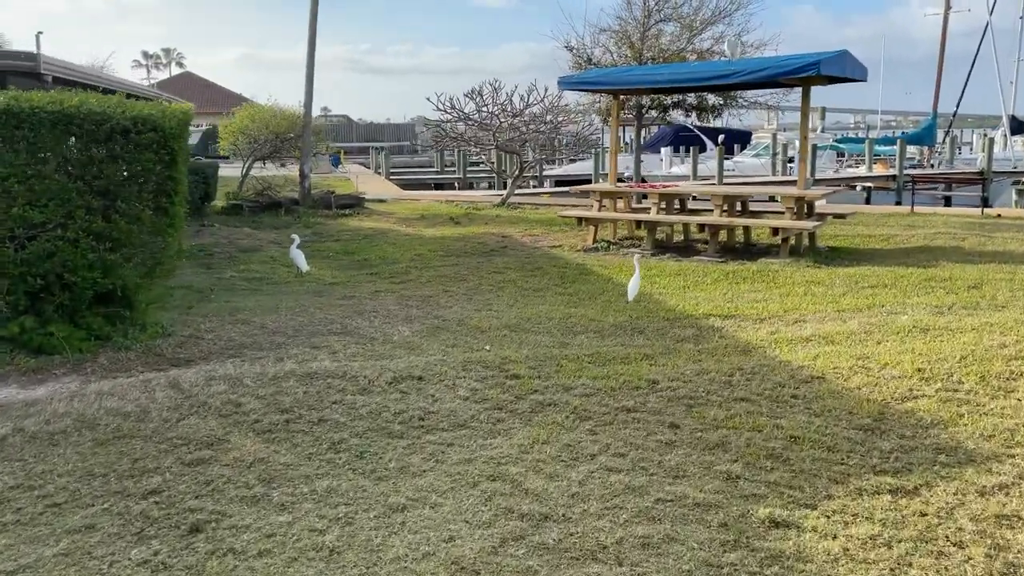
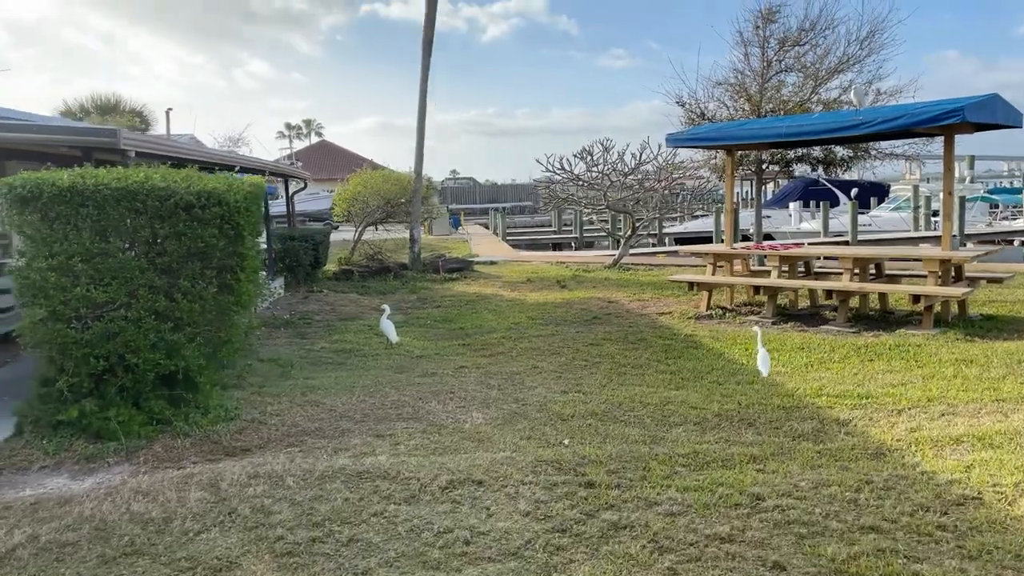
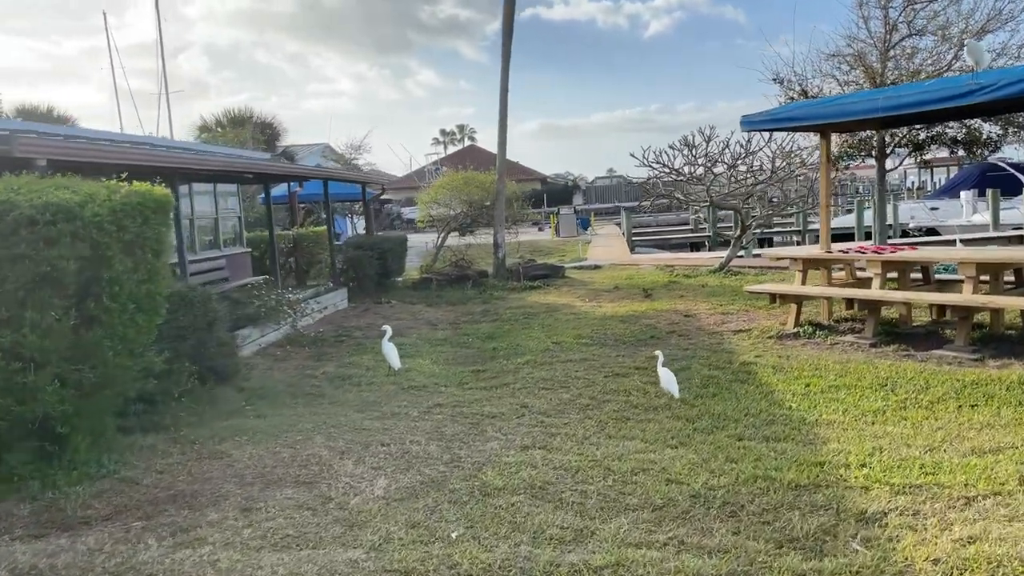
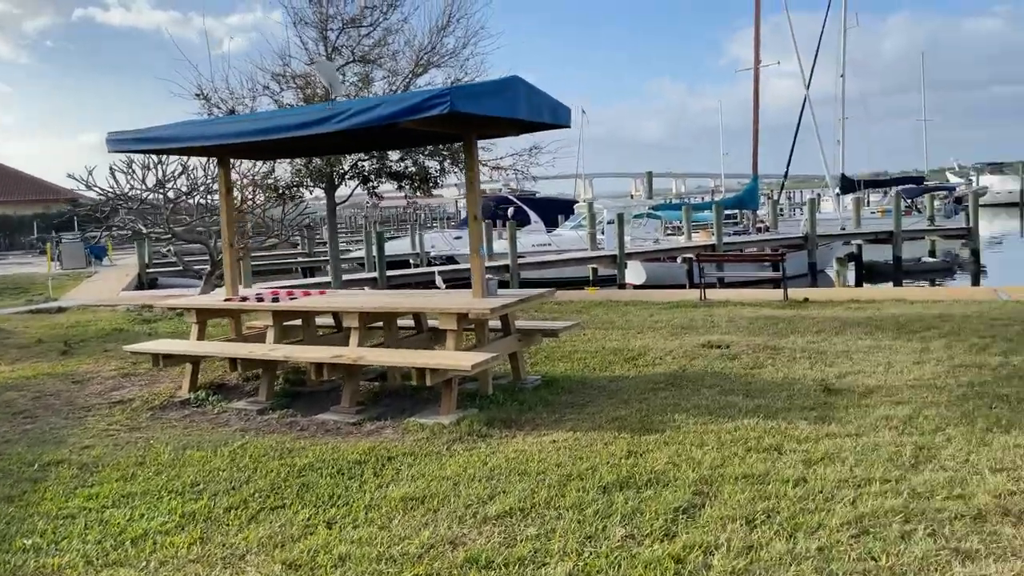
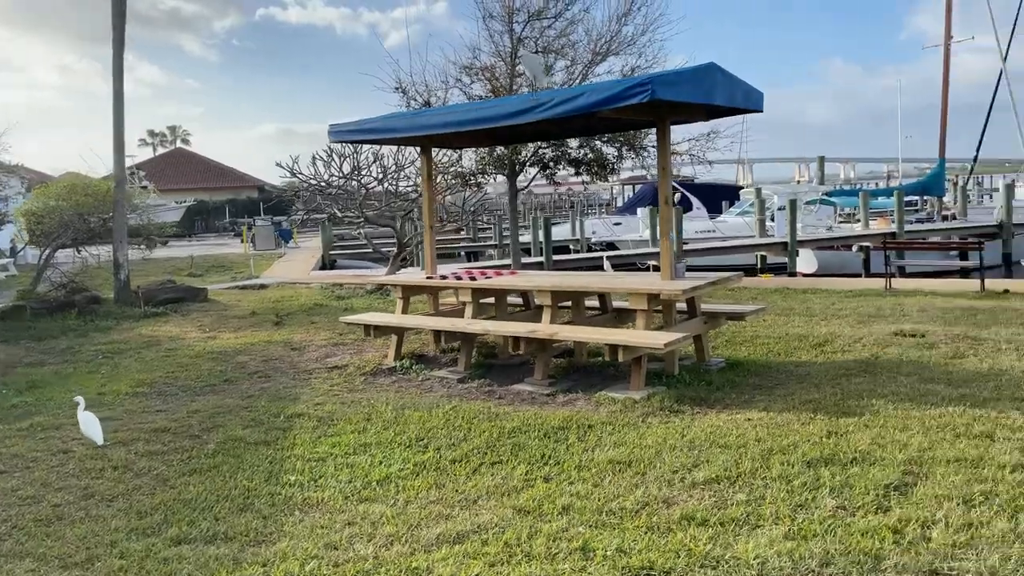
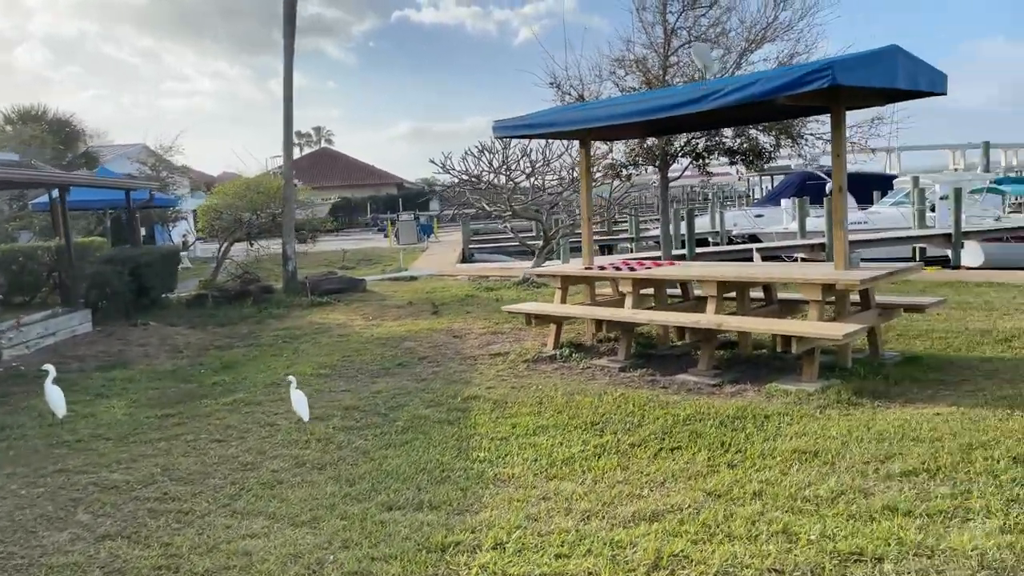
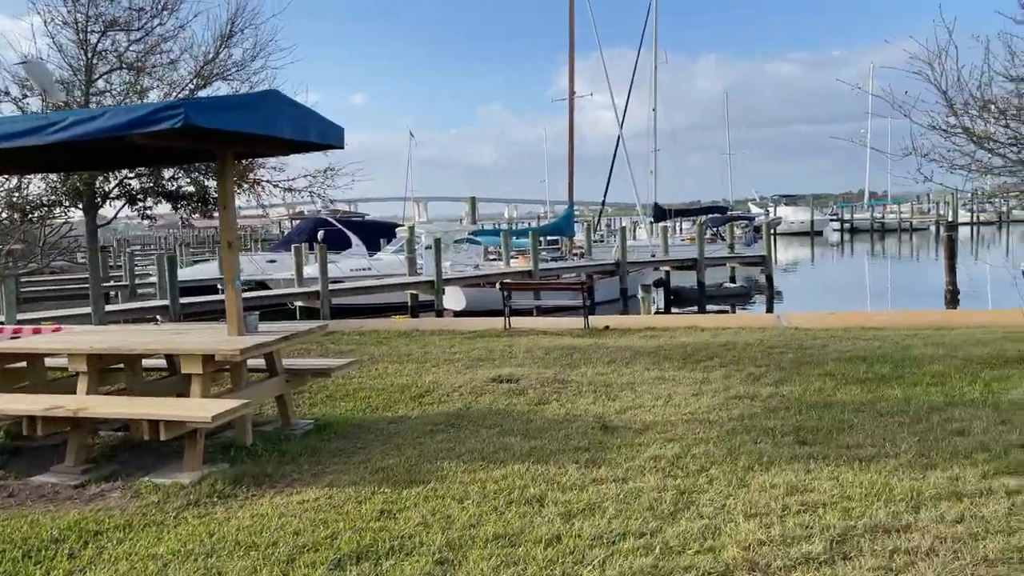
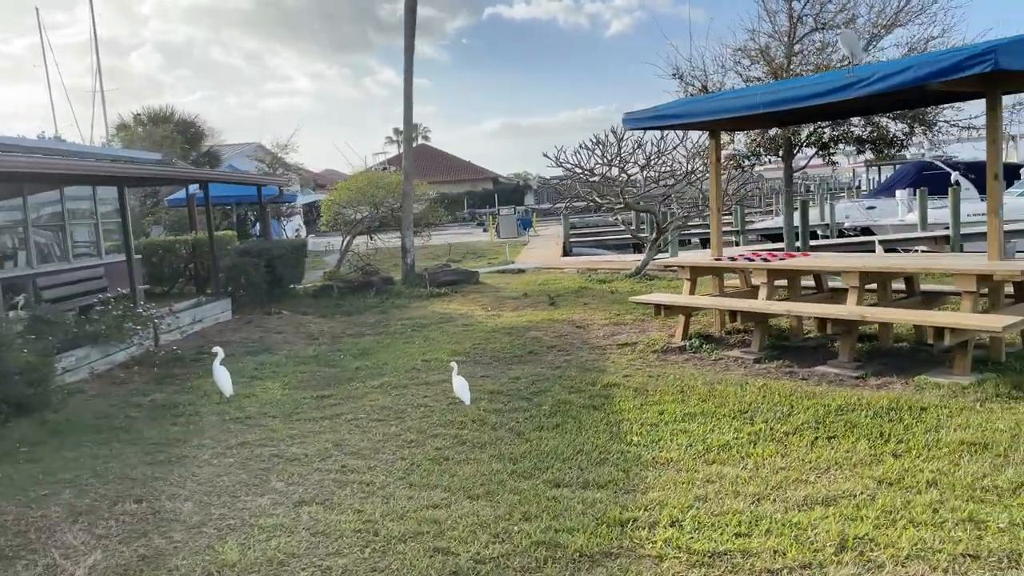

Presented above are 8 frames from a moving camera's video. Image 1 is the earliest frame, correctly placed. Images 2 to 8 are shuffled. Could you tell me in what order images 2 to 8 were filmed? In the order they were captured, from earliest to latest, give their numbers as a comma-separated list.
2, 3, 8, 6, 5, 4, 7
